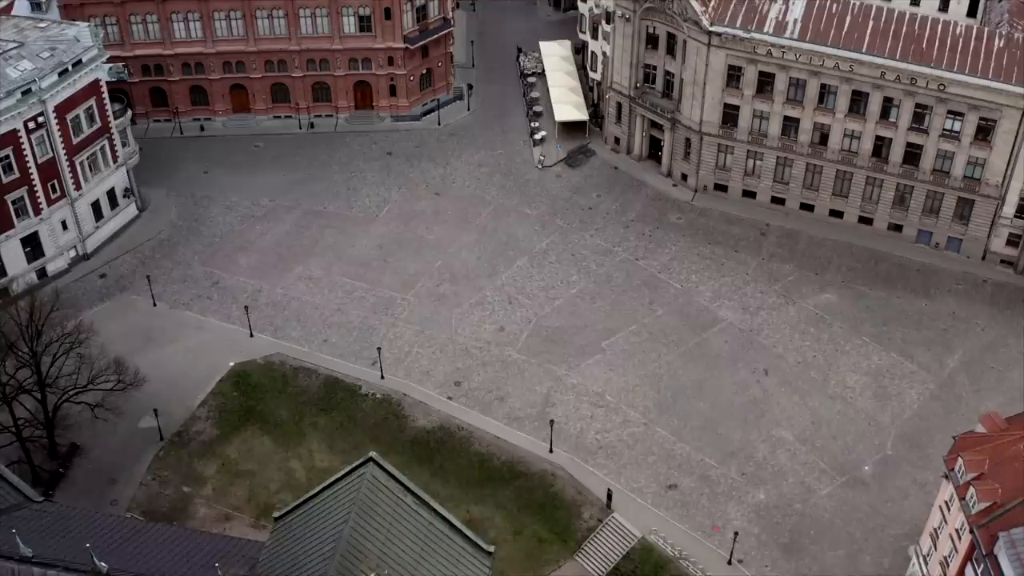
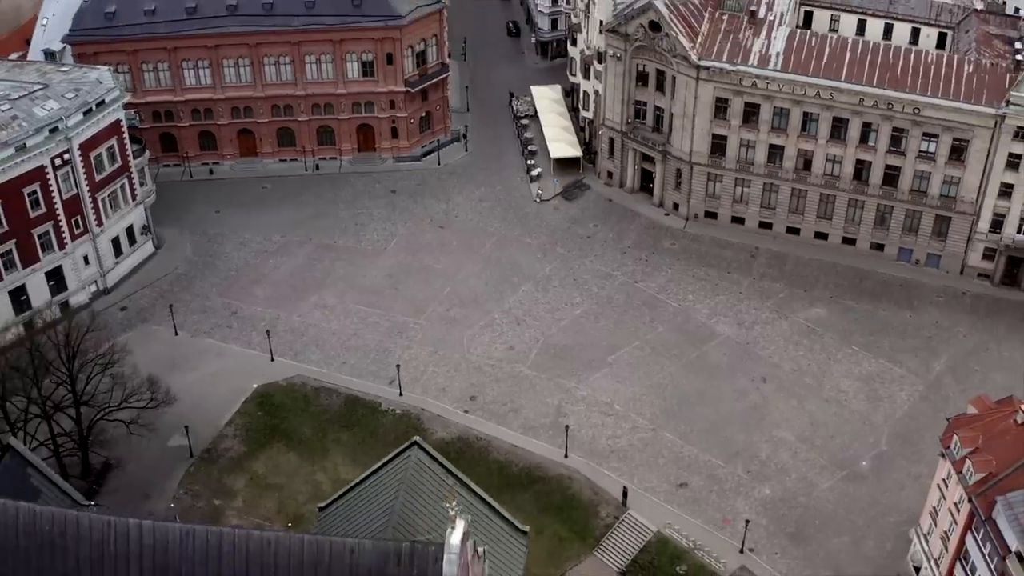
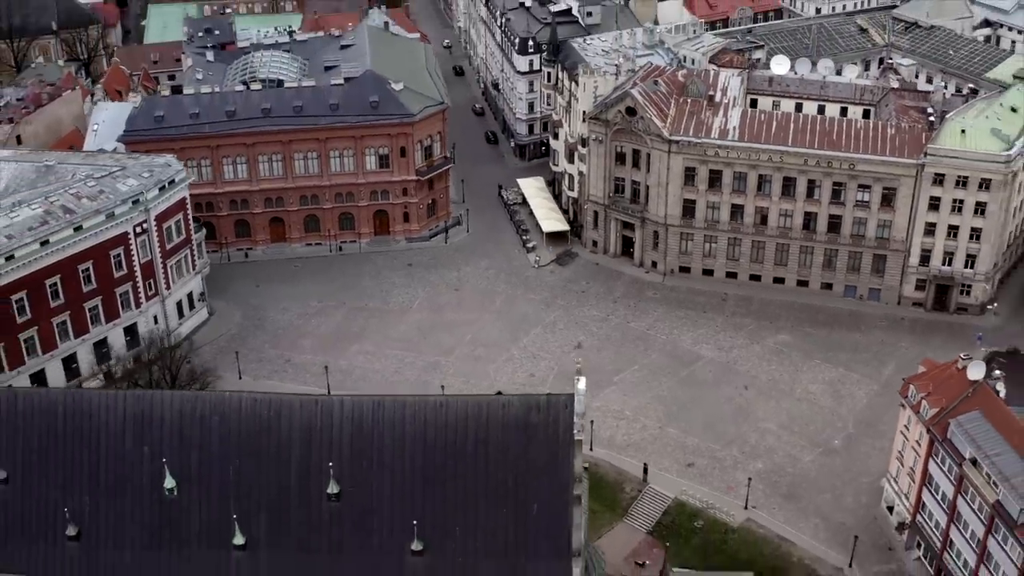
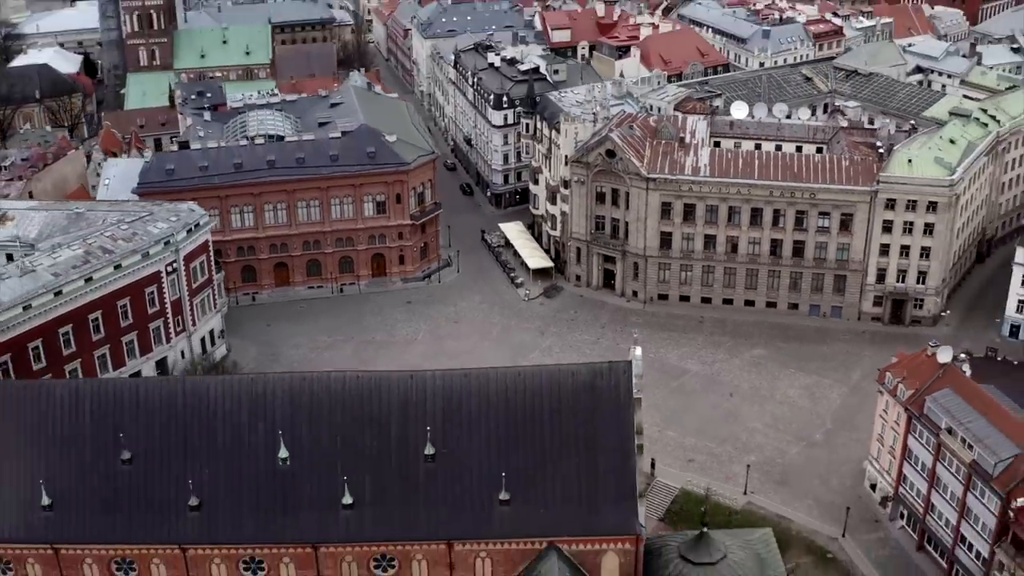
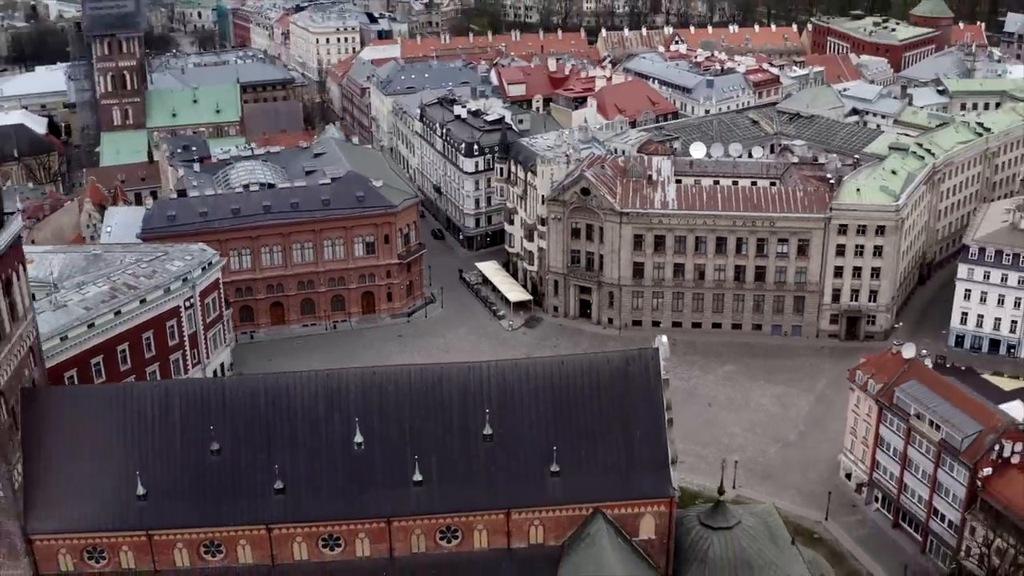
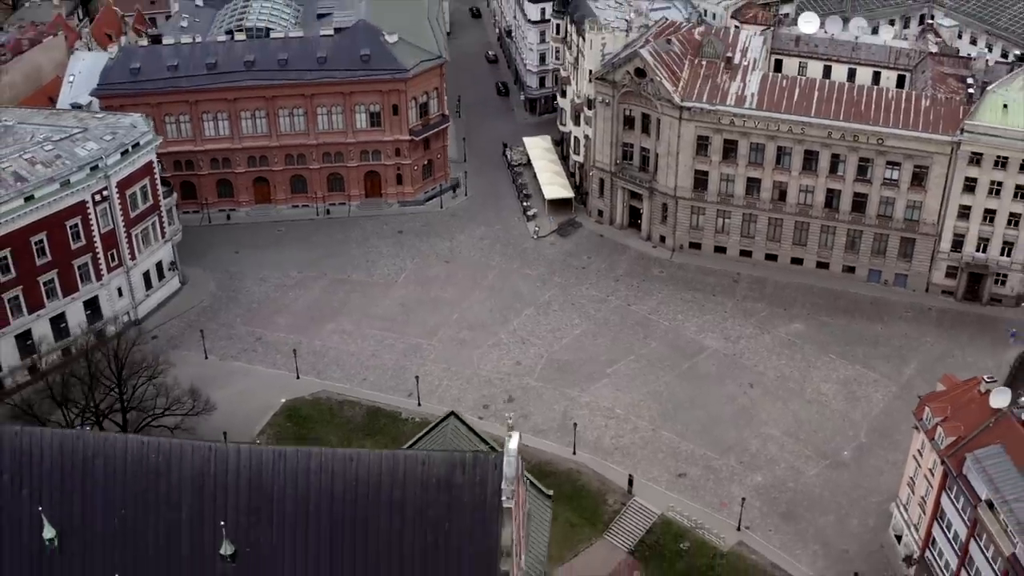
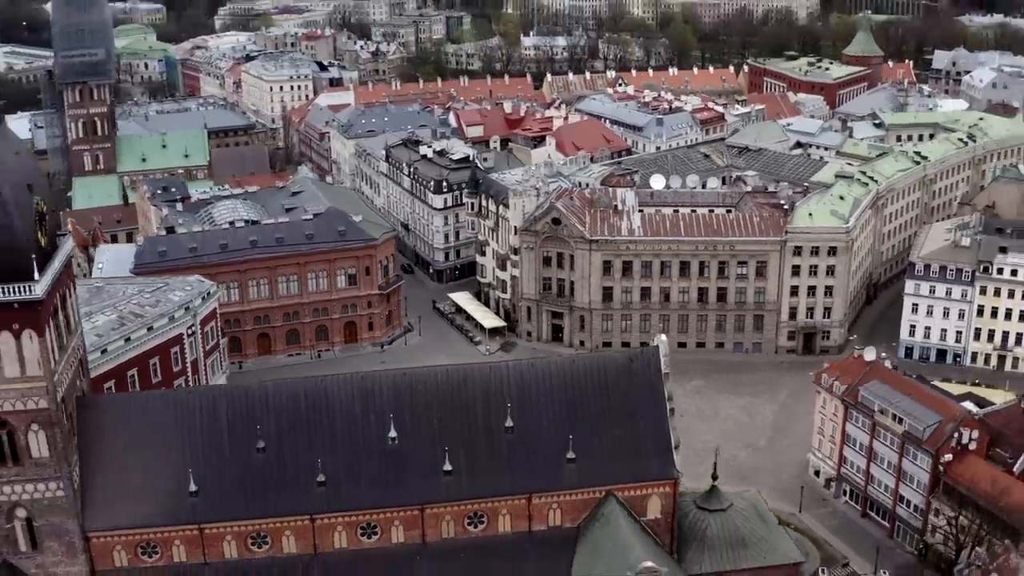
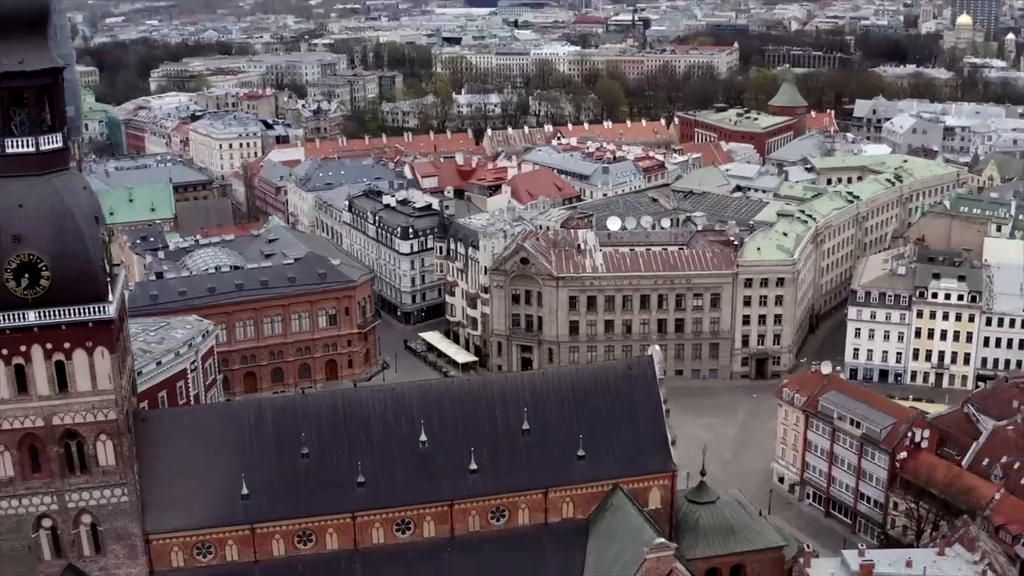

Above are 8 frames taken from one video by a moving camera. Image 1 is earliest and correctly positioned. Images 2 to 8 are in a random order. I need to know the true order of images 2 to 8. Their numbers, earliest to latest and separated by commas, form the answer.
2, 6, 3, 4, 5, 7, 8
